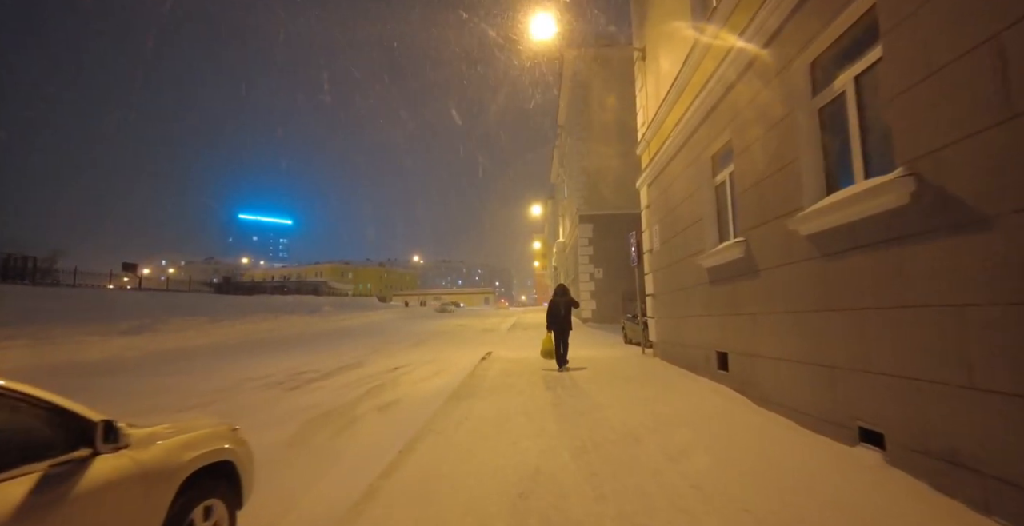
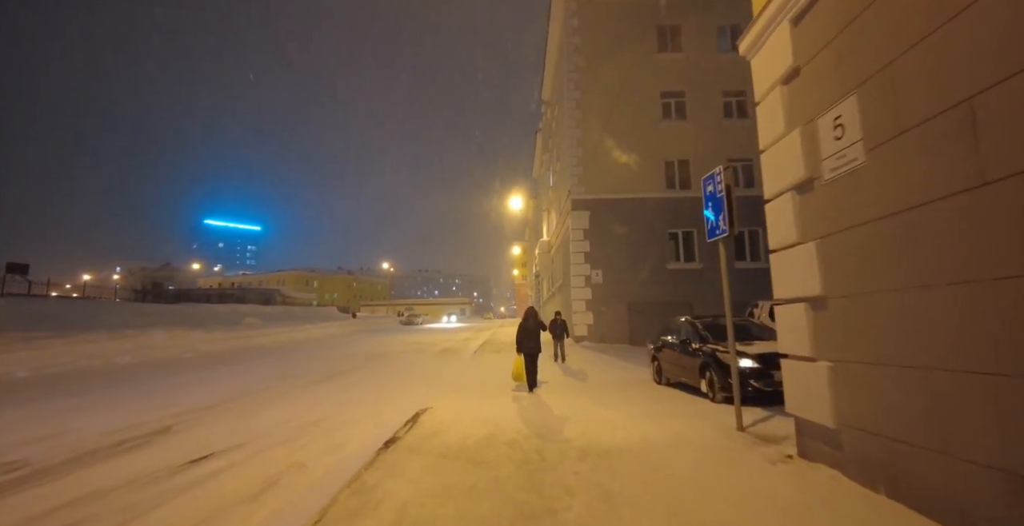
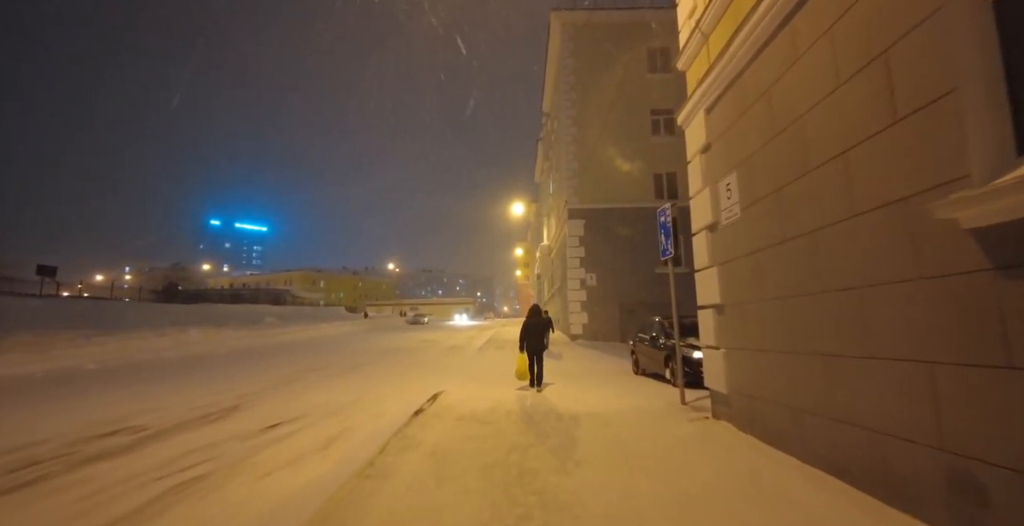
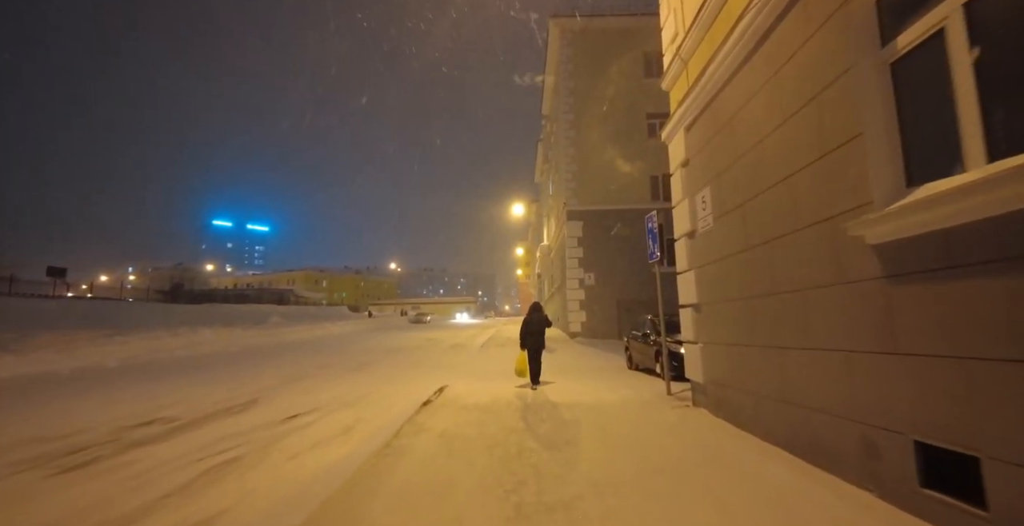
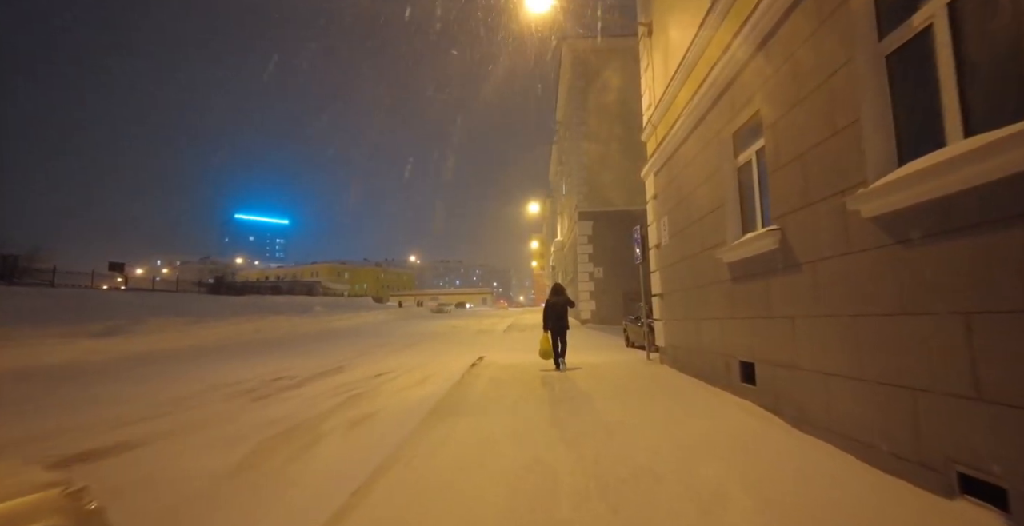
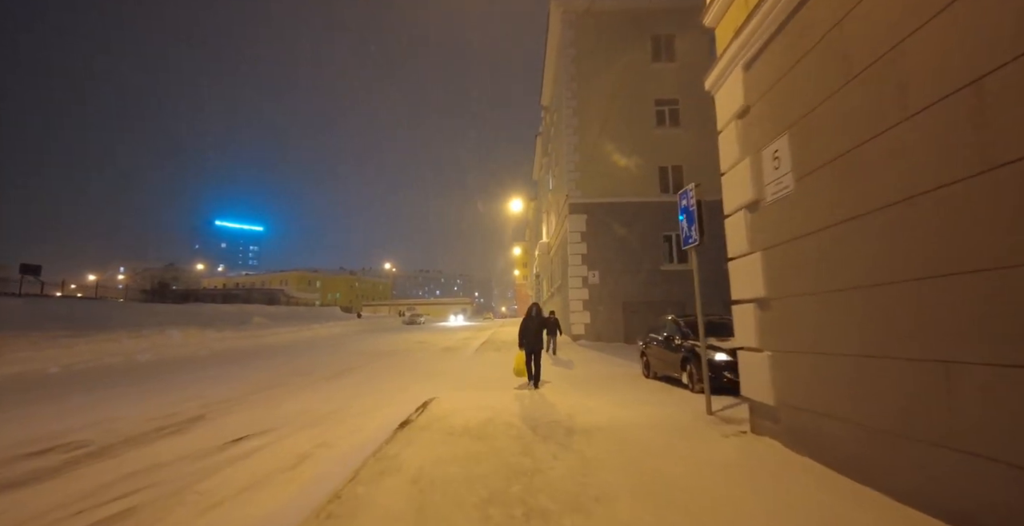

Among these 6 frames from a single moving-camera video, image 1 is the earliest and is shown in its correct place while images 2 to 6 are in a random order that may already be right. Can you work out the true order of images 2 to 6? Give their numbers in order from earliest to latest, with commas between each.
5, 4, 3, 6, 2
